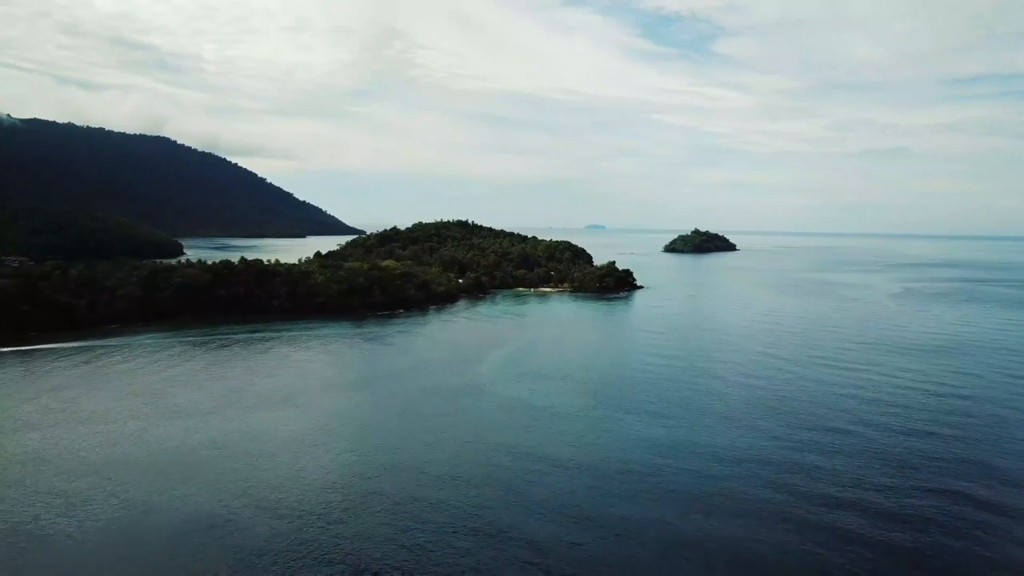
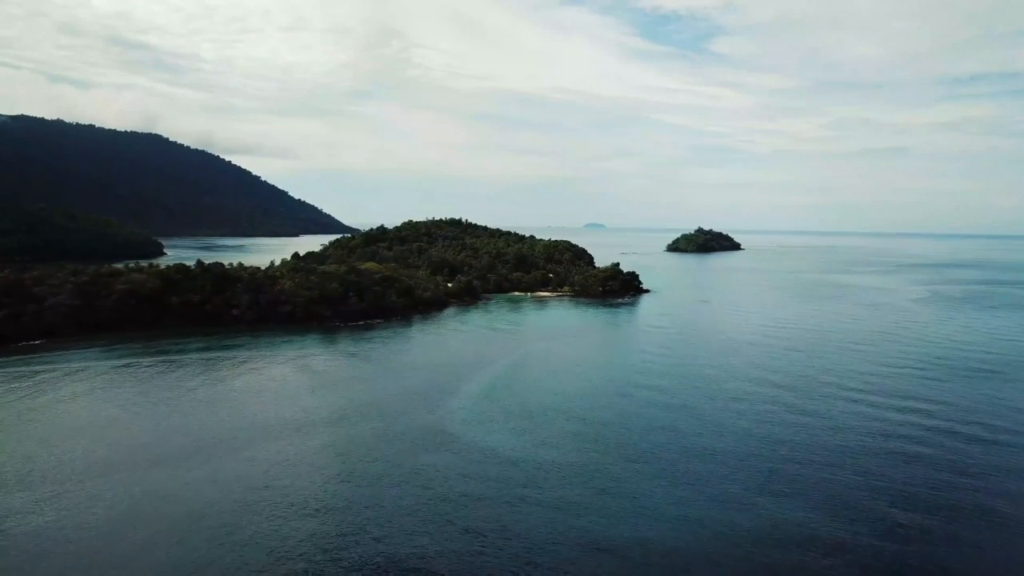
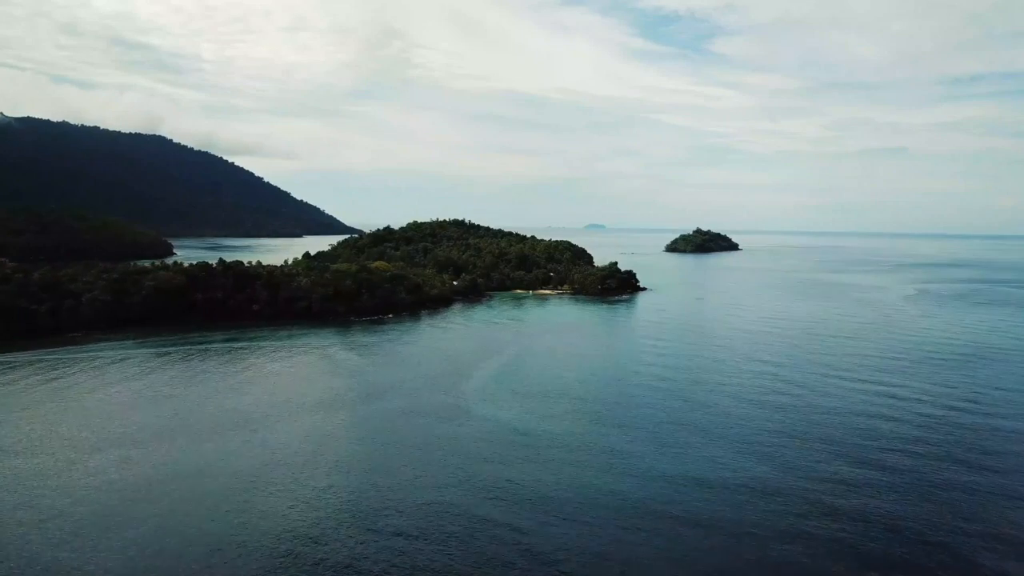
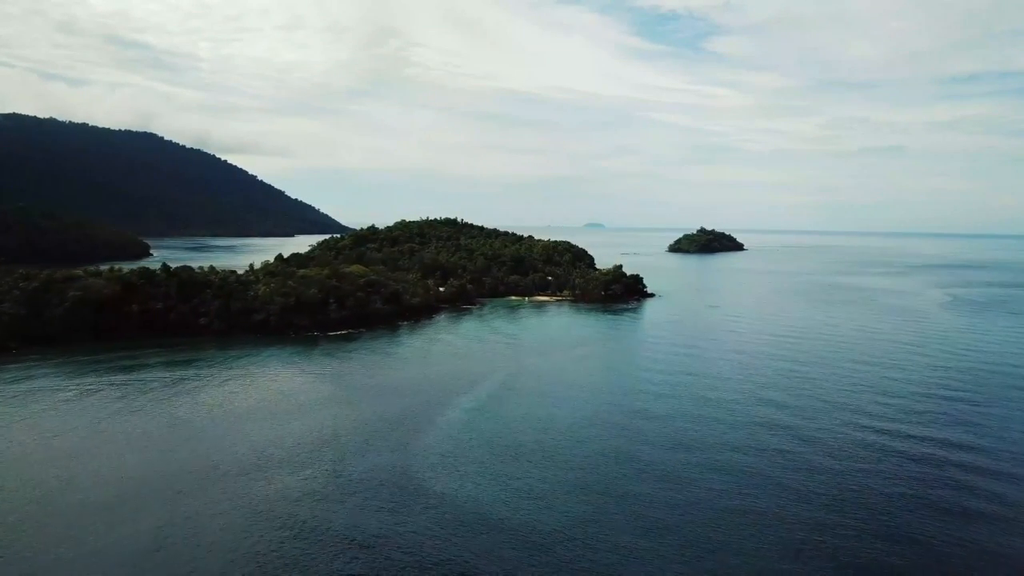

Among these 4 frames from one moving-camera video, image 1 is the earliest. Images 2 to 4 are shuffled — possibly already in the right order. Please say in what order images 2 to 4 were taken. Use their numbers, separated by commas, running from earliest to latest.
3, 2, 4
